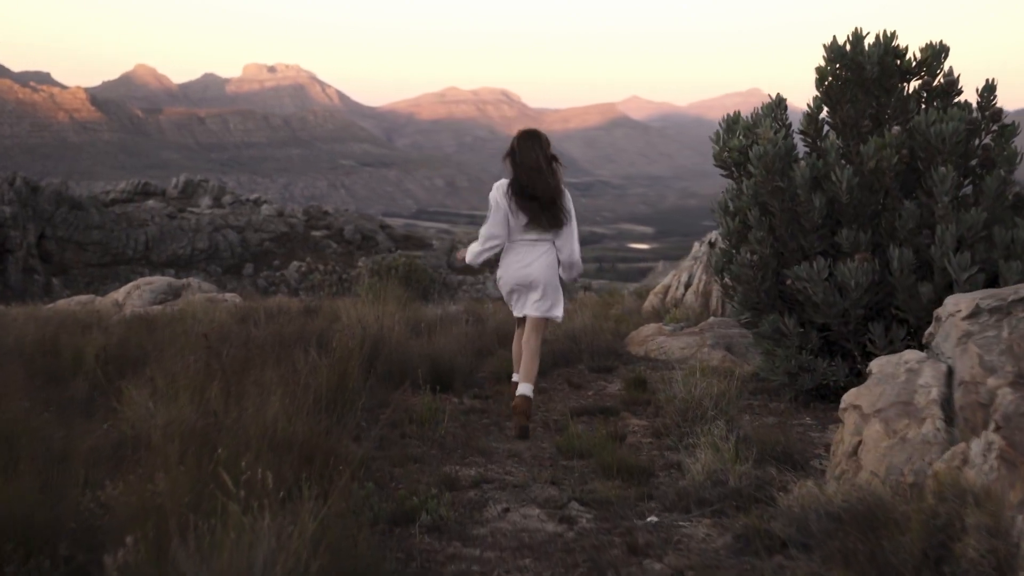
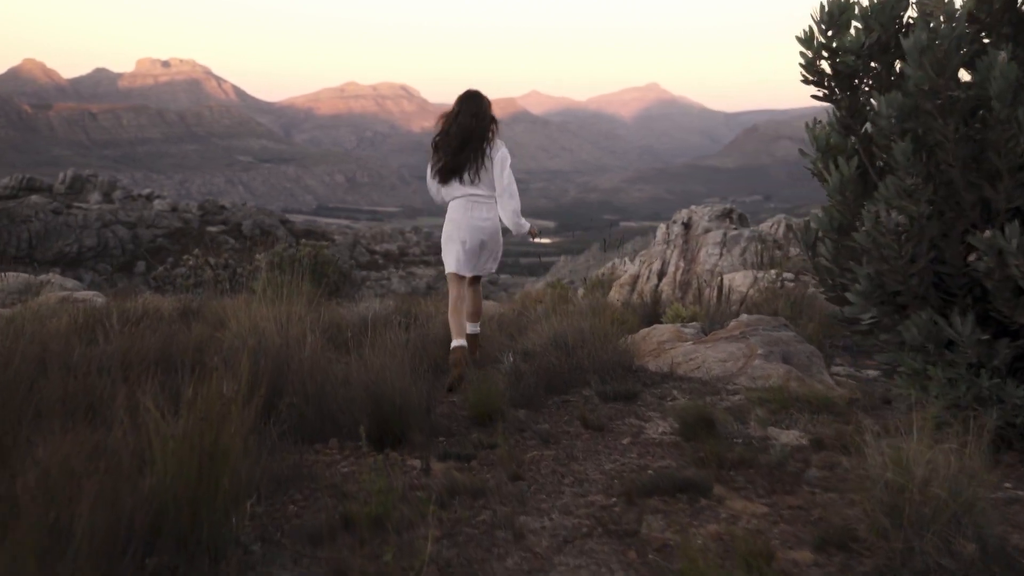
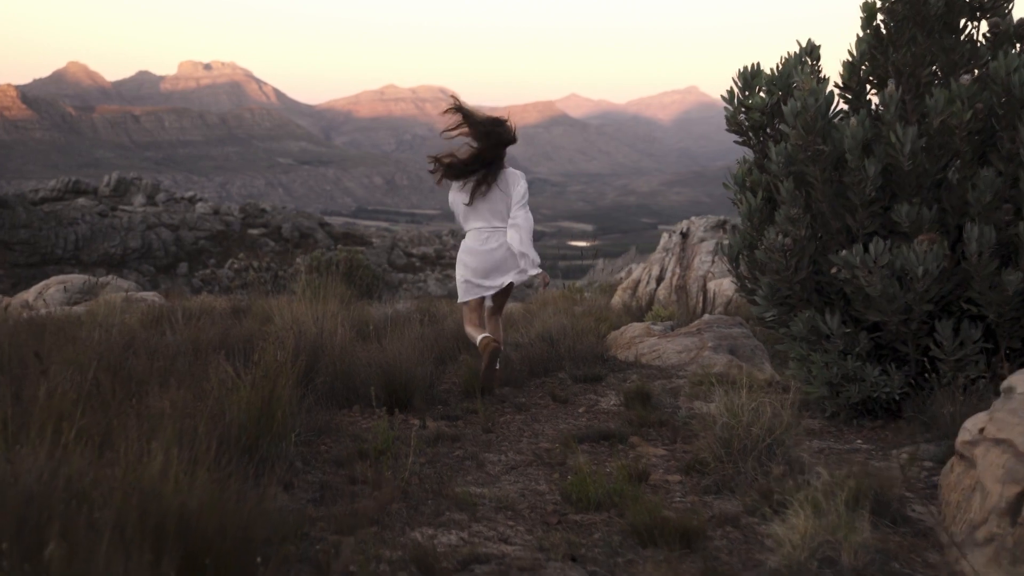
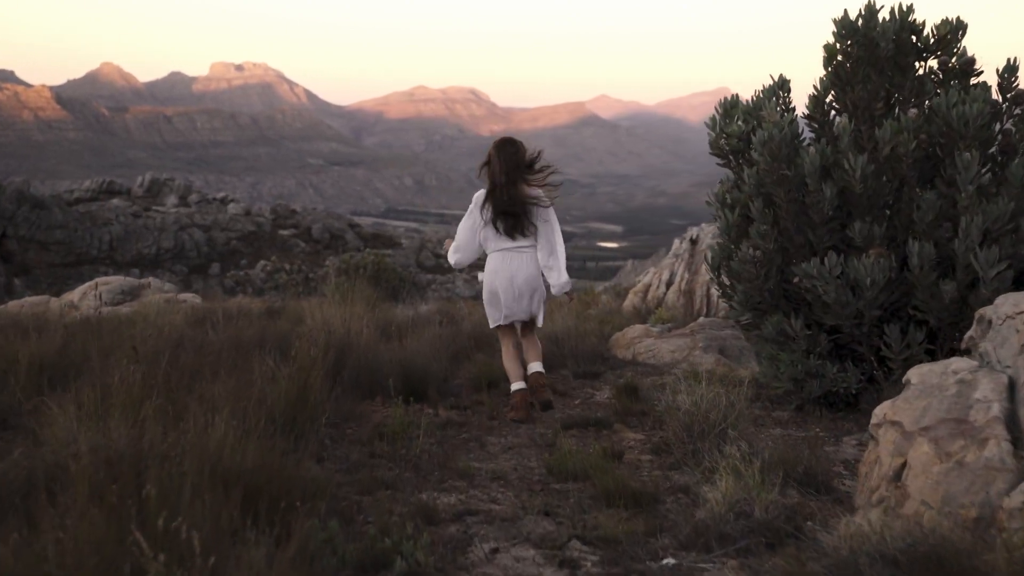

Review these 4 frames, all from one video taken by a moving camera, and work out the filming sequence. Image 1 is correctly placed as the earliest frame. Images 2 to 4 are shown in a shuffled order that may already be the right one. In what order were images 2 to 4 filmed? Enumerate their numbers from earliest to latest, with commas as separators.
4, 3, 2
